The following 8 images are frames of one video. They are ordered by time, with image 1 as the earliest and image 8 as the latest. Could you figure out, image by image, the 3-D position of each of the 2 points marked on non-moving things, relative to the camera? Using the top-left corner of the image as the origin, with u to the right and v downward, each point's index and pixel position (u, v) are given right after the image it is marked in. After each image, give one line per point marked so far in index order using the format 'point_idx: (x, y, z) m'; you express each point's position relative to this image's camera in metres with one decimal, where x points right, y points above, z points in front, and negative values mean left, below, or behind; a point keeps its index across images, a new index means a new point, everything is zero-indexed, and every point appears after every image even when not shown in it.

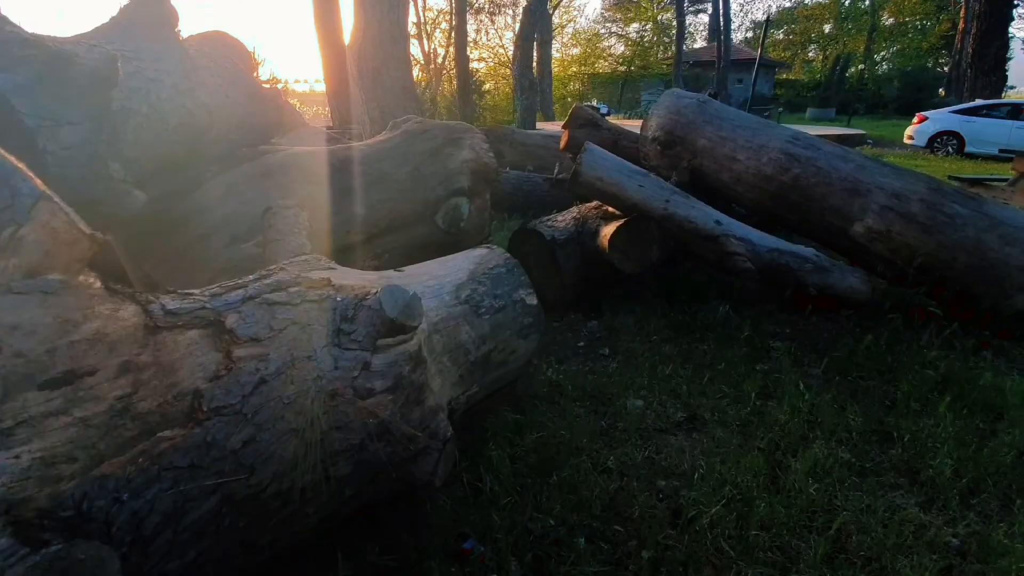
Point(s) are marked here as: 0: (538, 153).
0: (+0.5, +2.4, +8.7) m
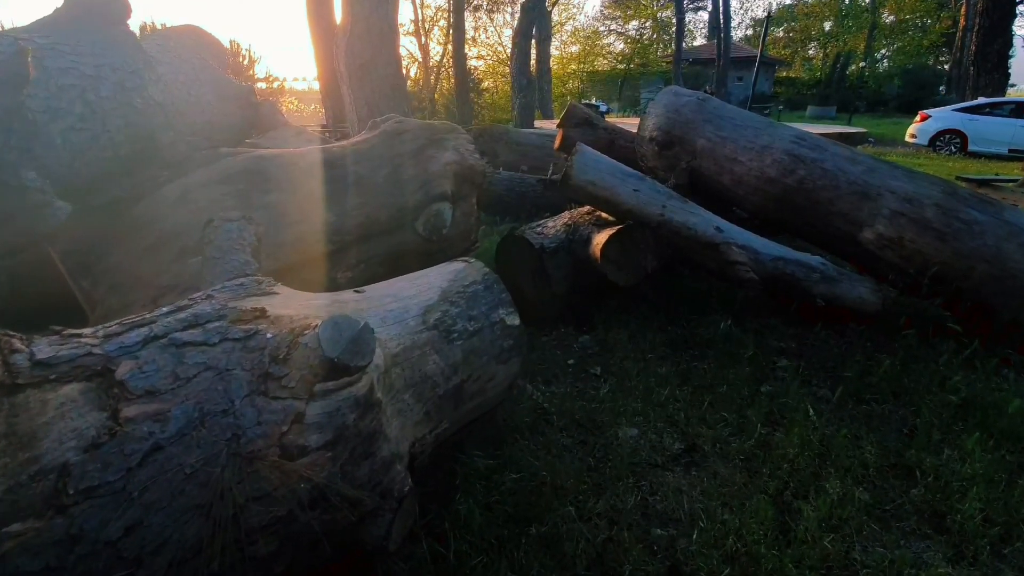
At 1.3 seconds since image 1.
0: (+0.3, +2.3, +8.3) m
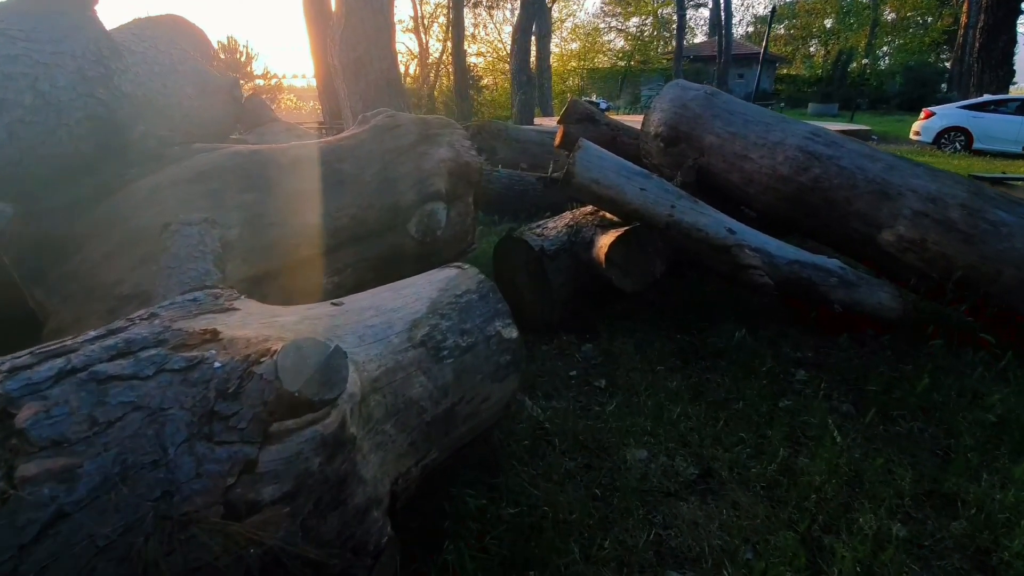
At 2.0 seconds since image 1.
0: (+0.3, +2.3, +8.0) m
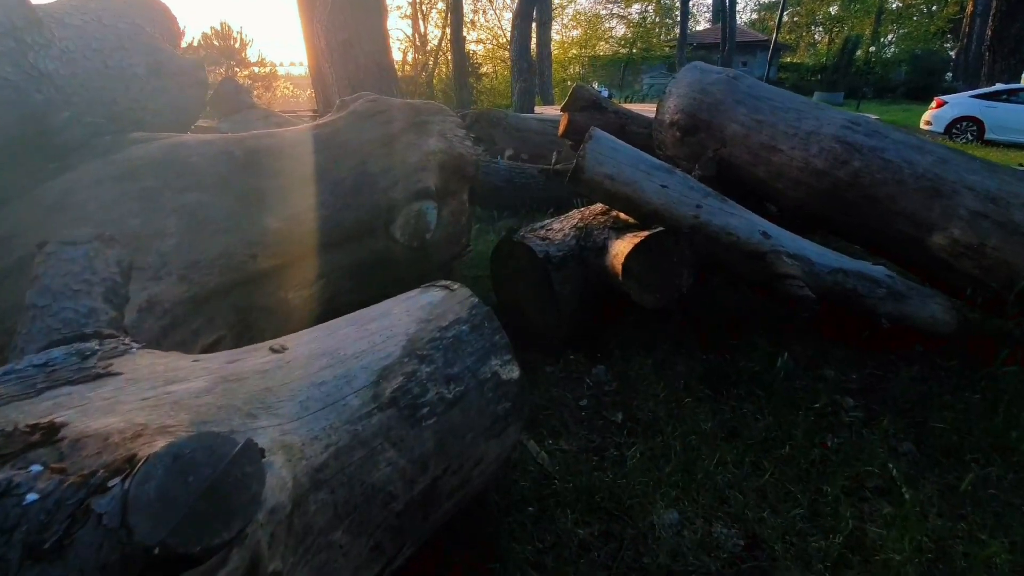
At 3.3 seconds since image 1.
0: (+0.3, +2.2, +7.4) m
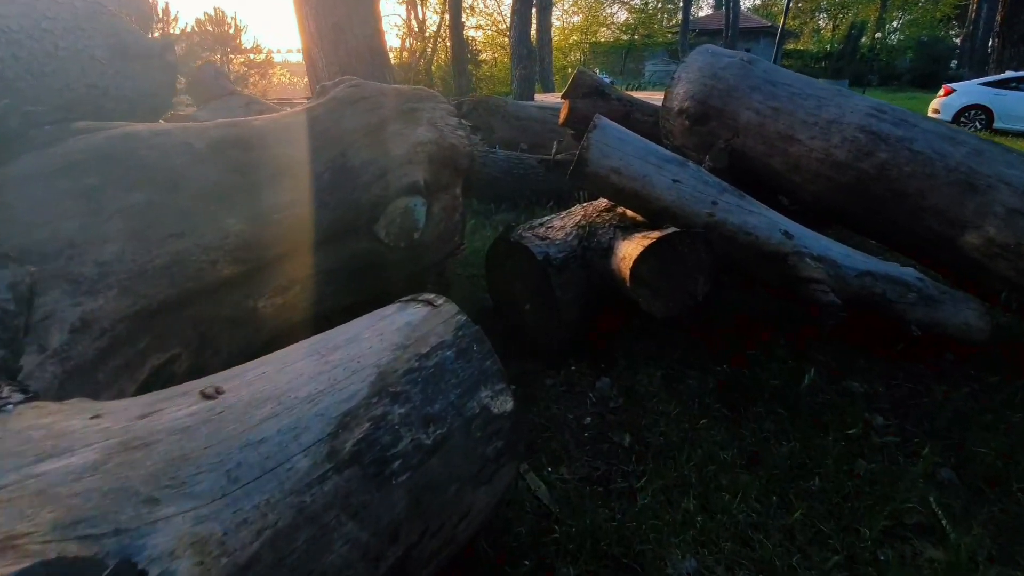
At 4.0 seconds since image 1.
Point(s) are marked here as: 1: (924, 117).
0: (+0.3, +2.3, +6.9) m
1: (+3.9, +1.6, +4.6) m
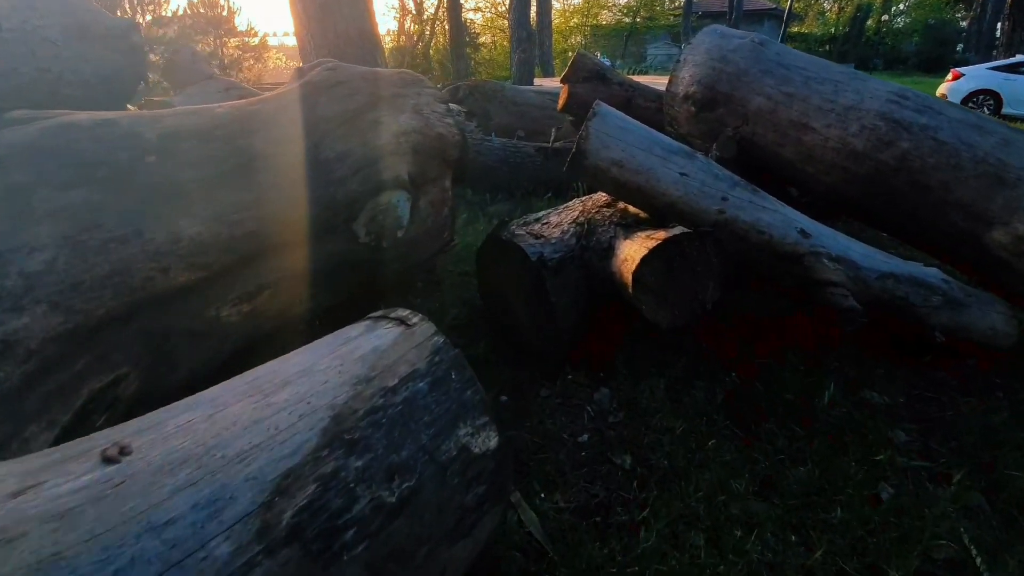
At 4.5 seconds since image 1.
0: (+0.2, +2.3, +6.6) m
1: (+3.9, +1.6, +4.3) m
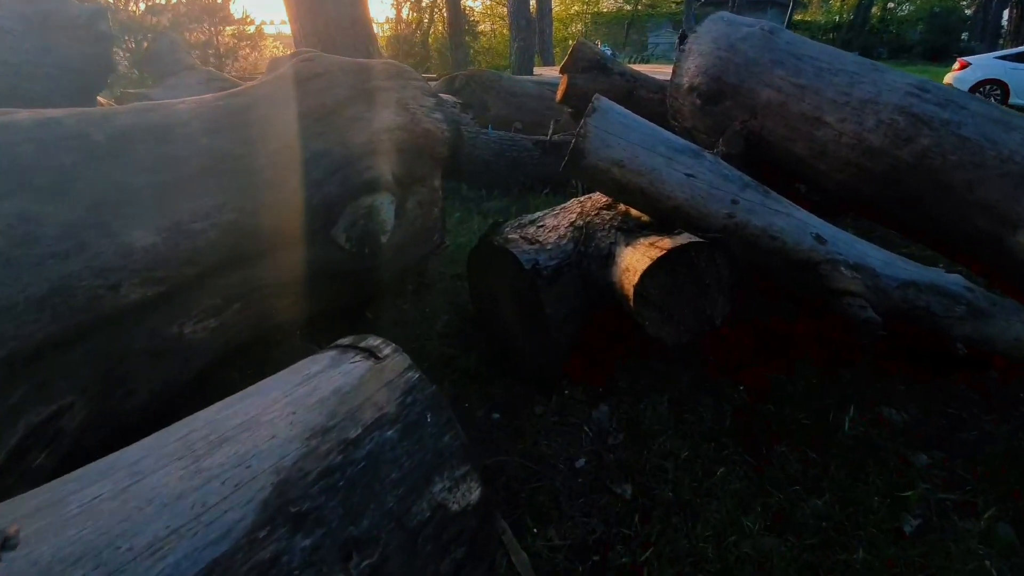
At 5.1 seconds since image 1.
0: (+0.2, +2.3, +6.3) m
1: (+3.8, +1.6, +4.0) m
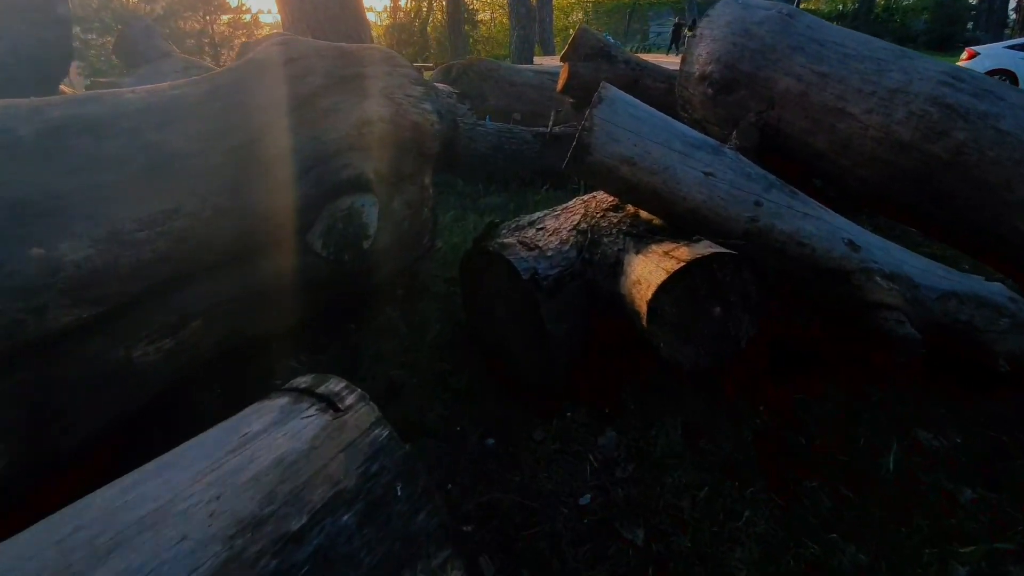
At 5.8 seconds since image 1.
0: (+0.2, +2.3, +5.9) m
1: (+3.8, +1.5, +3.7) m
